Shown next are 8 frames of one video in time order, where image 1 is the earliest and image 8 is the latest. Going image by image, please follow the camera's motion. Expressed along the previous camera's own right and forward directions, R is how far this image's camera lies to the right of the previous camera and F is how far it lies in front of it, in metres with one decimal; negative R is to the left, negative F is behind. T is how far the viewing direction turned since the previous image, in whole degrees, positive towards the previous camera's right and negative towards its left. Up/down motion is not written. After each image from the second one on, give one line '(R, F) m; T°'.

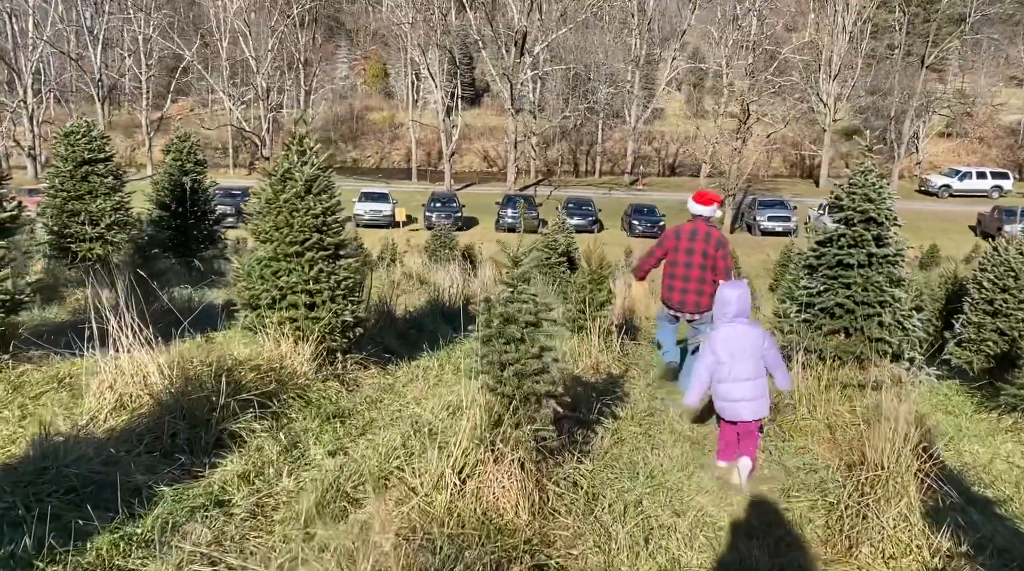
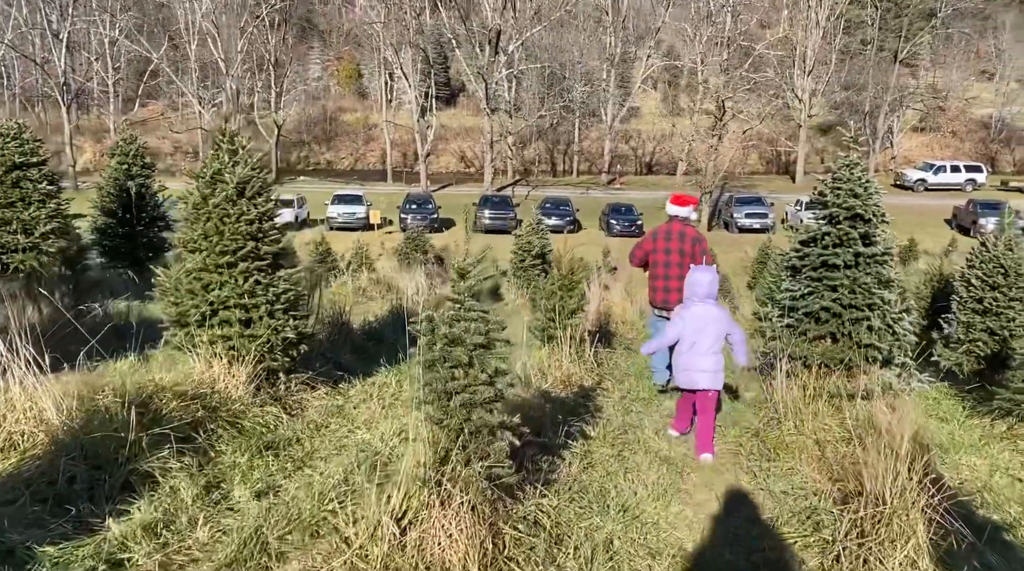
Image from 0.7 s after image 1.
(+0.1, +0.6) m; +1°
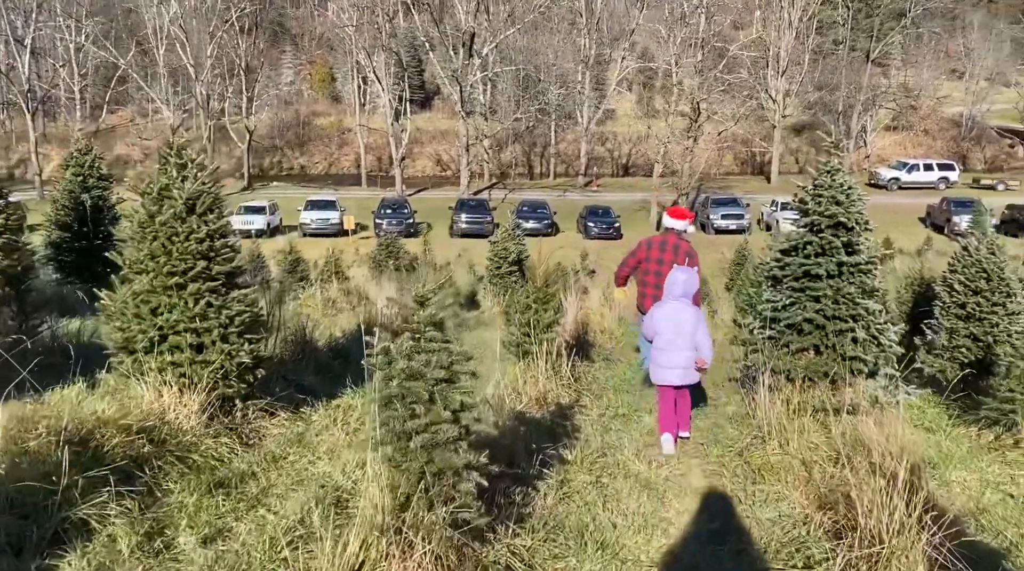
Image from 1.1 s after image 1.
(+0.1, +0.3) m; +1°
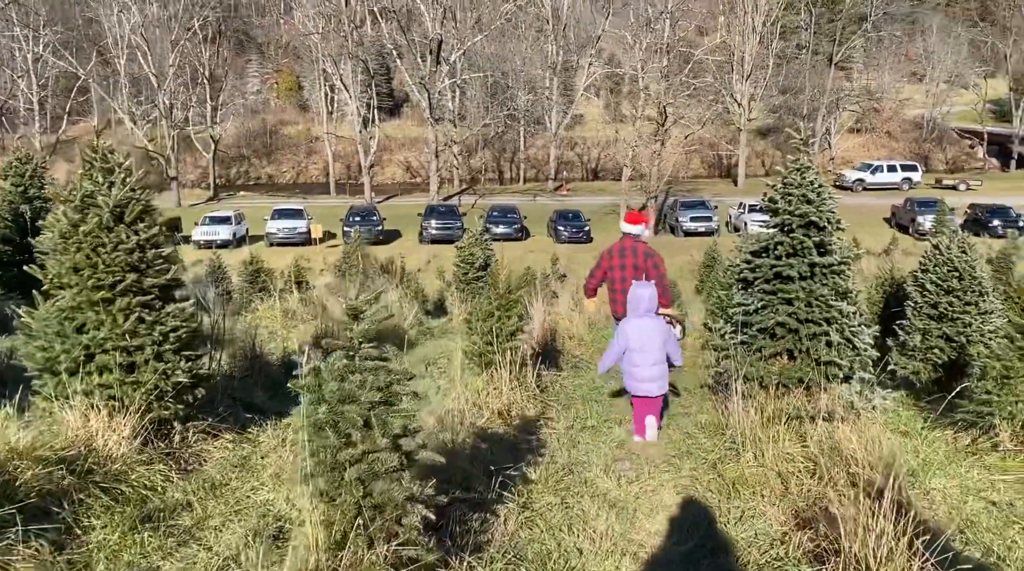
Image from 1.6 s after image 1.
(+0.1, +0.3) m; +2°
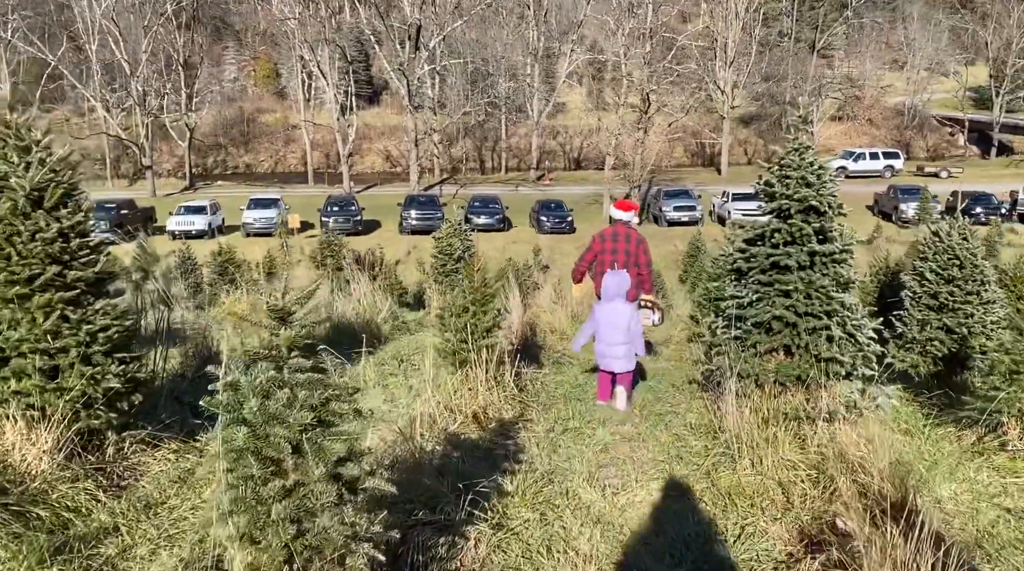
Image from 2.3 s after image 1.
(+0.1, +0.5) m; +1°
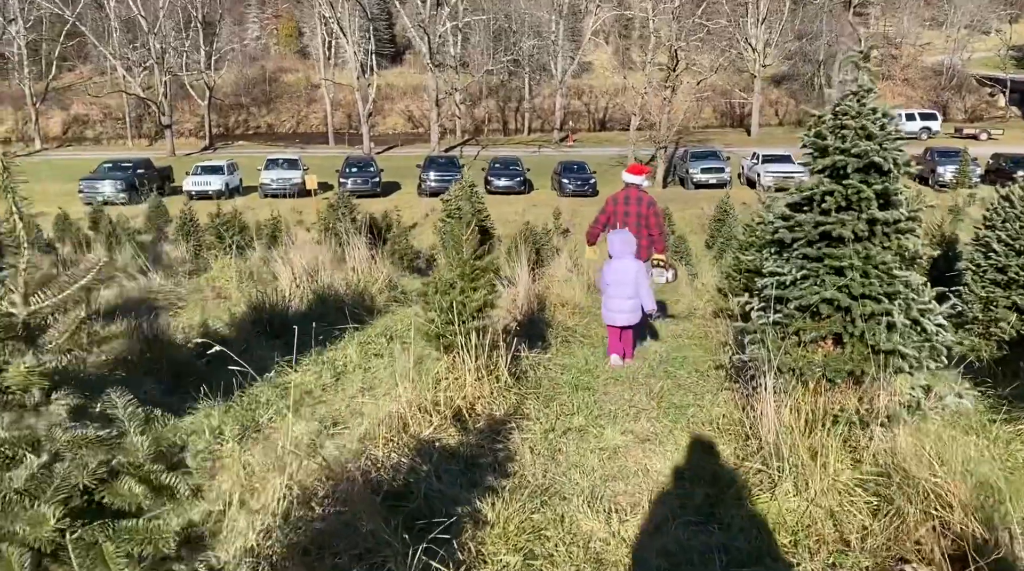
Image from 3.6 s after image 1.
(+0.2, +1.0) m; -2°
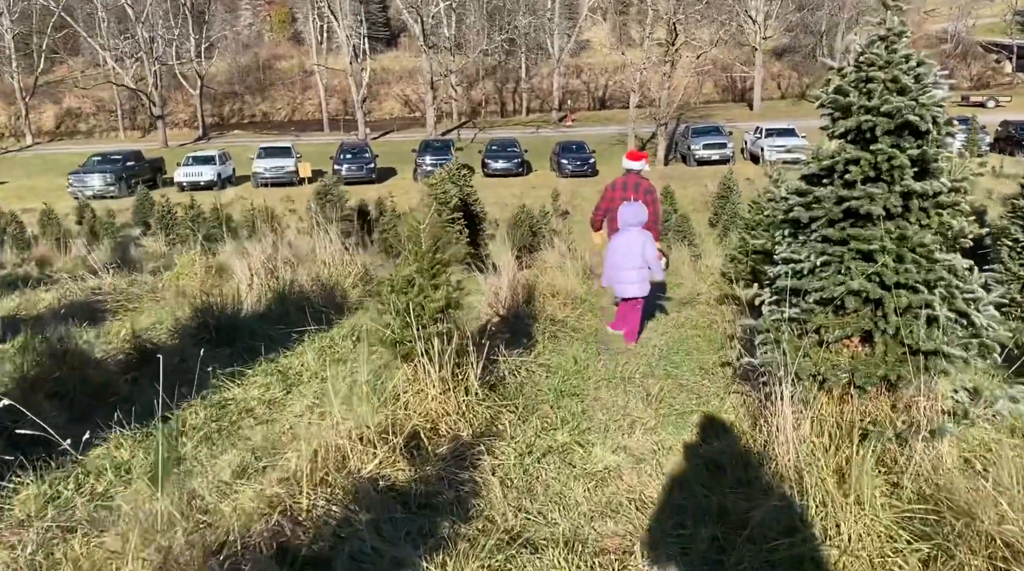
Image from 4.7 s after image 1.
(+0.2, +0.8) m; 0°
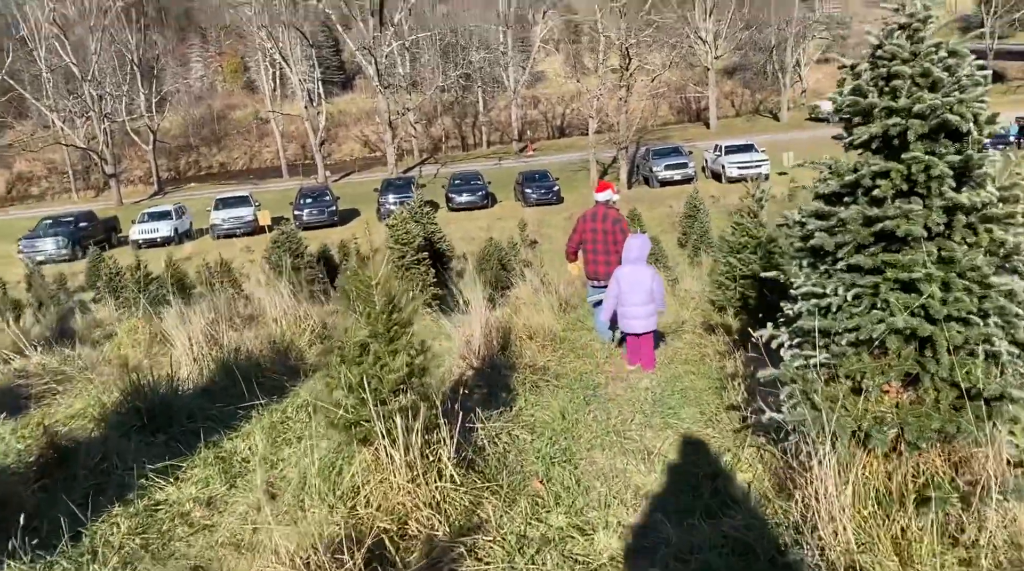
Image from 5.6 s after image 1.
(0.0, +0.7) m; +2°
